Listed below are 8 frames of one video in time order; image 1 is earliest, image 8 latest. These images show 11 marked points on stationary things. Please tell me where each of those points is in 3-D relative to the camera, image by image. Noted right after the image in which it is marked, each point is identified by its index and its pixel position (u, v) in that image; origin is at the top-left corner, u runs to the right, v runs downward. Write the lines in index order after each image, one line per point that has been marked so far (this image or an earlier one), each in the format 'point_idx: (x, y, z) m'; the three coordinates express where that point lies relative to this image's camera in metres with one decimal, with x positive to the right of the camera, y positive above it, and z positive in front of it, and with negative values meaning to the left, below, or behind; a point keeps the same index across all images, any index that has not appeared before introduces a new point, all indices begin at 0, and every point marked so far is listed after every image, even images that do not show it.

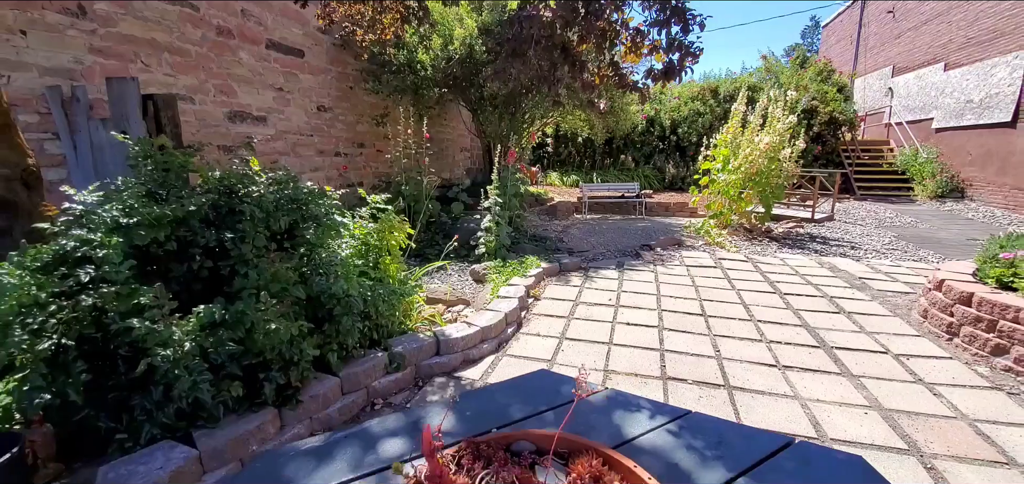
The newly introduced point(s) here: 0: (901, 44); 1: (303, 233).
0: (+7.0, +3.5, +8.2) m
1: (-0.7, 0.0, +1.7) m
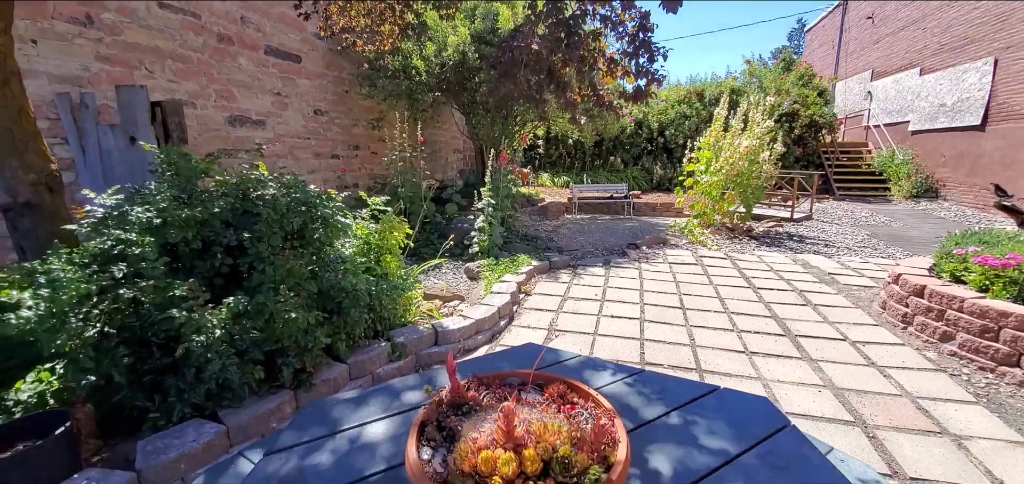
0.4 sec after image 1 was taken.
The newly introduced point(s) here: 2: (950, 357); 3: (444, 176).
0: (+6.8, +3.5, +8.5) m
1: (-0.8, 0.0, +1.8) m
2: (+1.9, -0.5, +2.1) m
3: (-1.0, +0.9, +6.6) m
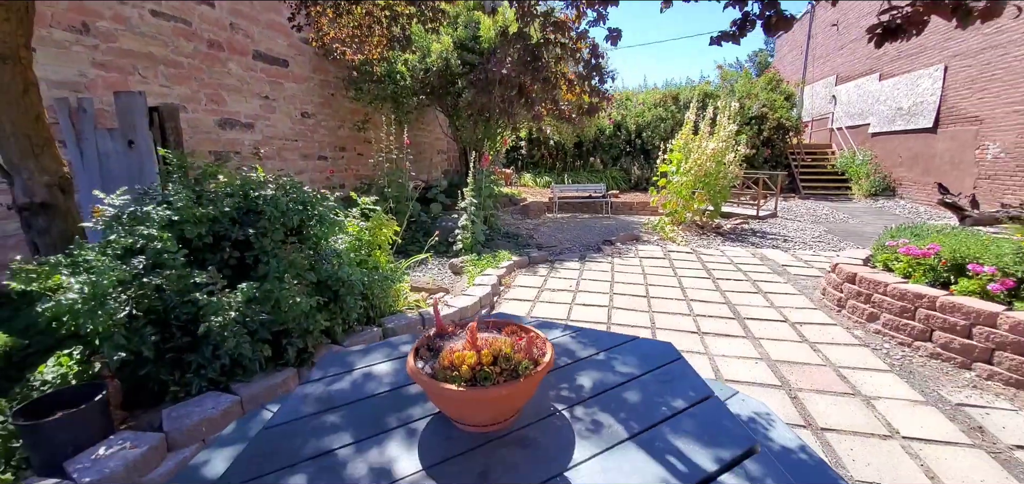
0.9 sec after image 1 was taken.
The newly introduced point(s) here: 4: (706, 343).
0: (+6.5, +3.6, +9.0) m
1: (-0.9, +0.1, +2.0) m
2: (+1.8, -0.5, +2.4) m
3: (-1.2, +1.0, +6.8) m
4: (+0.9, -0.5, +2.2) m
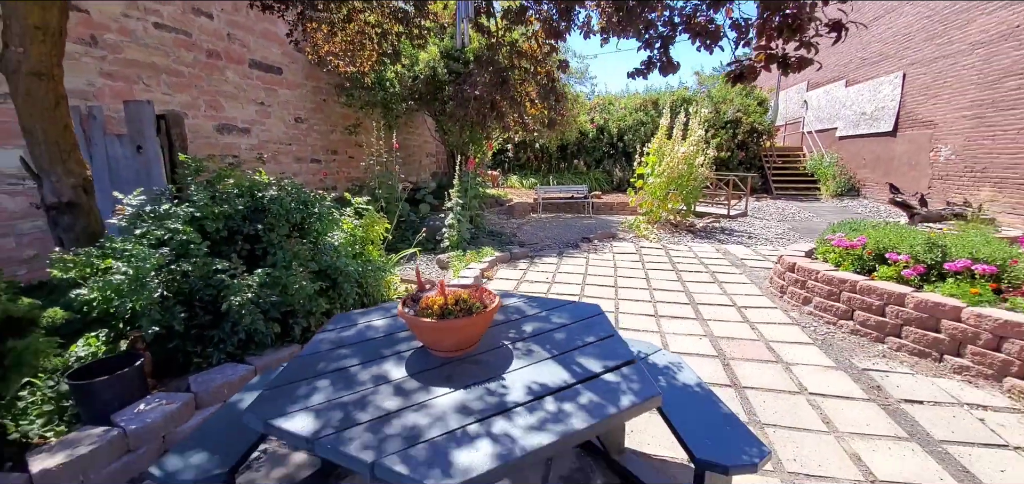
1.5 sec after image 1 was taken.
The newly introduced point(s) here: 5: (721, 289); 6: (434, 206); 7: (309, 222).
0: (+6.2, +3.6, +9.4) m
1: (-1.0, +0.1, +2.3) m
2: (+1.7, -0.4, +2.7) m
3: (-1.4, +1.0, +7.0) m
4: (+0.8, -0.5, +2.5) m
5: (+1.4, -0.3, +3.2) m
6: (-0.9, +0.4, +5.6) m
7: (-1.0, +0.1, +2.3) m
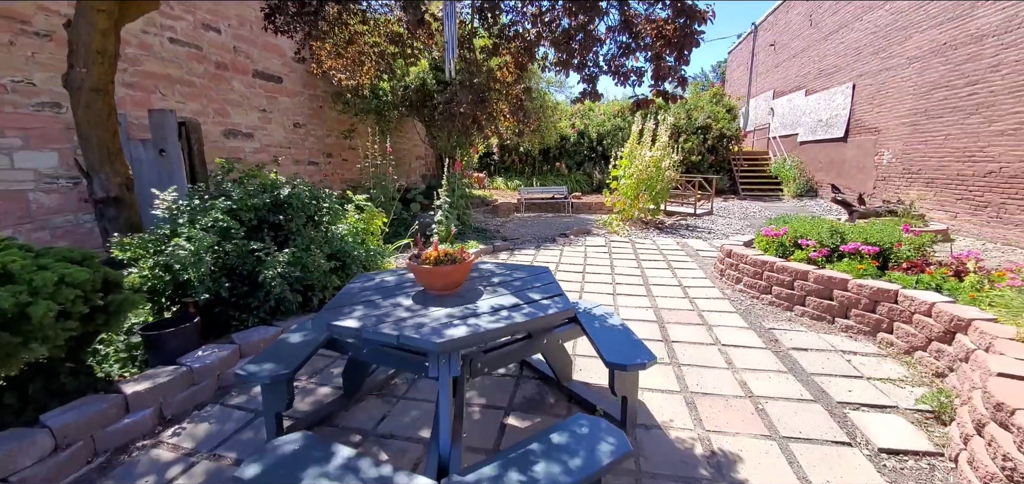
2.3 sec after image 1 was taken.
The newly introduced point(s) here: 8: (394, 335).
0: (+5.9, +3.7, +10.1) m
1: (-1.1, +0.2, +2.8) m
2: (+1.6, -0.3, +3.2) m
3: (-1.7, +1.0, +7.5) m
4: (+0.7, -0.4, +3.0) m
5: (+1.3, -0.3, +3.7) m
6: (-1.1, +0.5, +6.1) m
7: (-1.1, +0.2, +2.8) m
8: (-0.3, -0.2, +1.2) m
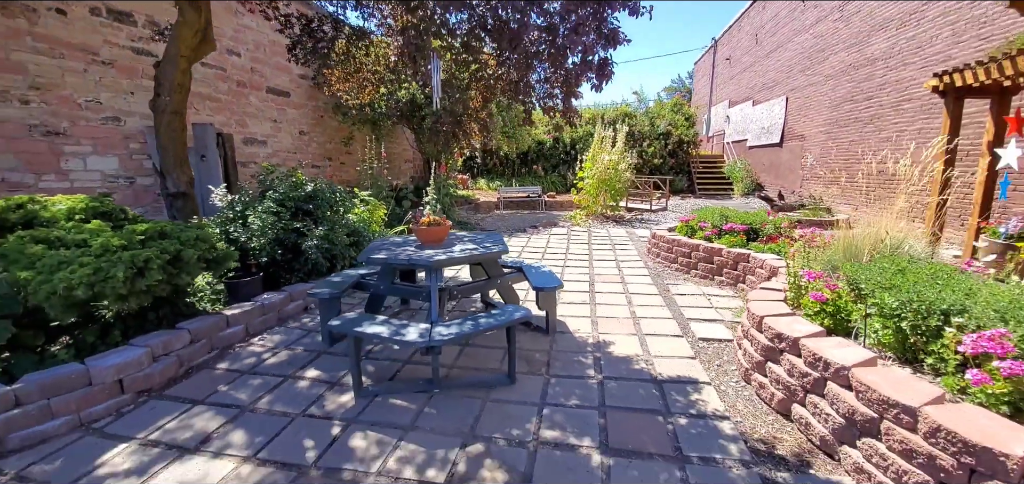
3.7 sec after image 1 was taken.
0: (+5.4, +3.8, +11.2) m
1: (-1.3, +0.3, +3.7) m
2: (+1.3, -0.2, +4.2) m
3: (-2.0, +1.1, +8.4) m
4: (+0.4, -0.2, +4.0) m
5: (+1.0, -0.1, +4.7) m
6: (-1.5, +0.6, +7.0) m
7: (-1.4, +0.3, +3.7) m
8: (-0.5, -0.1, +2.2) m
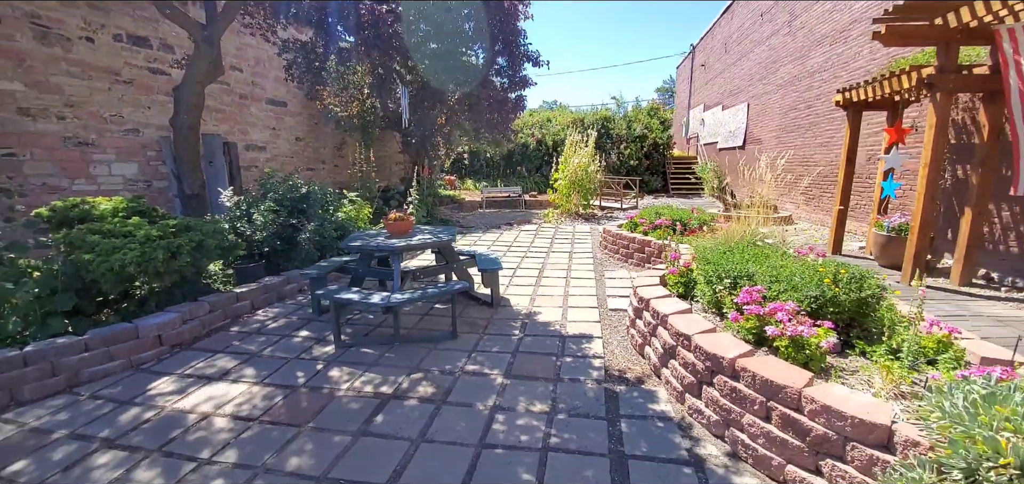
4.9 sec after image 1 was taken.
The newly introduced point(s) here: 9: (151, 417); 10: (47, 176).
0: (+5.0, +3.9, +11.9) m
1: (-1.7, +0.4, +4.4) m
2: (+1.0, -0.1, +4.9) m
3: (-2.4, +1.2, +9.1) m
4: (+0.1, -0.2, +4.7) m
5: (+0.7, 0.0, +5.4) m
6: (-1.8, +0.7, +7.7) m
7: (-1.7, +0.4, +4.4) m
8: (-0.8, 0.0, +2.9) m
9: (-1.6, -0.8, +2.1) m
10: (-4.4, +0.6, +4.4) m
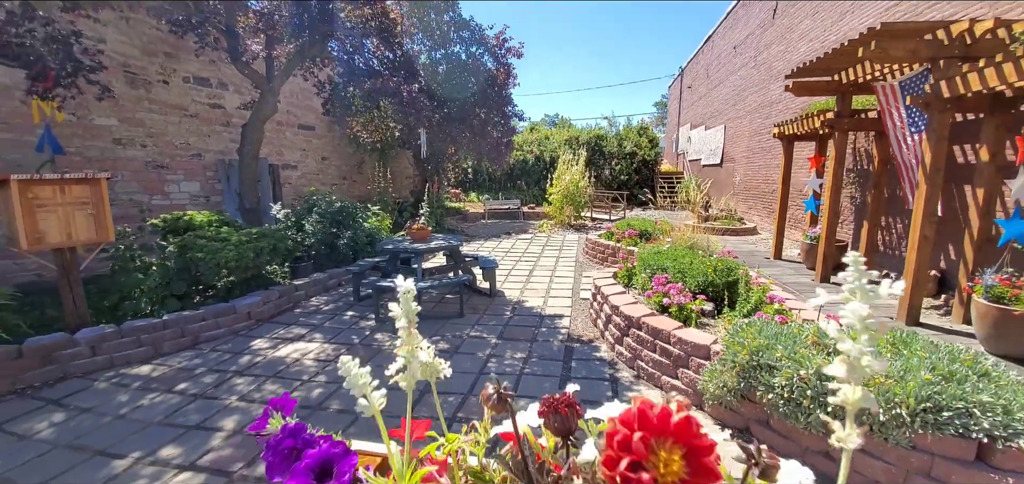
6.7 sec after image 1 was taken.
0: (+5.1, +3.7, +13.0) m
1: (-1.7, +0.3, +5.4) m
2: (+0.9, -0.2, +5.9) m
3: (-2.4, +1.0, +10.2) m
4: (0.0, -0.2, +5.7) m
5: (+0.6, -0.1, +6.4) m
6: (-1.9, +0.5, +8.8) m
7: (-1.8, +0.3, +5.4) m
8: (-0.9, -0.1, +3.9) m
9: (-1.7, -0.8, +3.1) m
10: (-4.4, +0.6, +5.5) m
